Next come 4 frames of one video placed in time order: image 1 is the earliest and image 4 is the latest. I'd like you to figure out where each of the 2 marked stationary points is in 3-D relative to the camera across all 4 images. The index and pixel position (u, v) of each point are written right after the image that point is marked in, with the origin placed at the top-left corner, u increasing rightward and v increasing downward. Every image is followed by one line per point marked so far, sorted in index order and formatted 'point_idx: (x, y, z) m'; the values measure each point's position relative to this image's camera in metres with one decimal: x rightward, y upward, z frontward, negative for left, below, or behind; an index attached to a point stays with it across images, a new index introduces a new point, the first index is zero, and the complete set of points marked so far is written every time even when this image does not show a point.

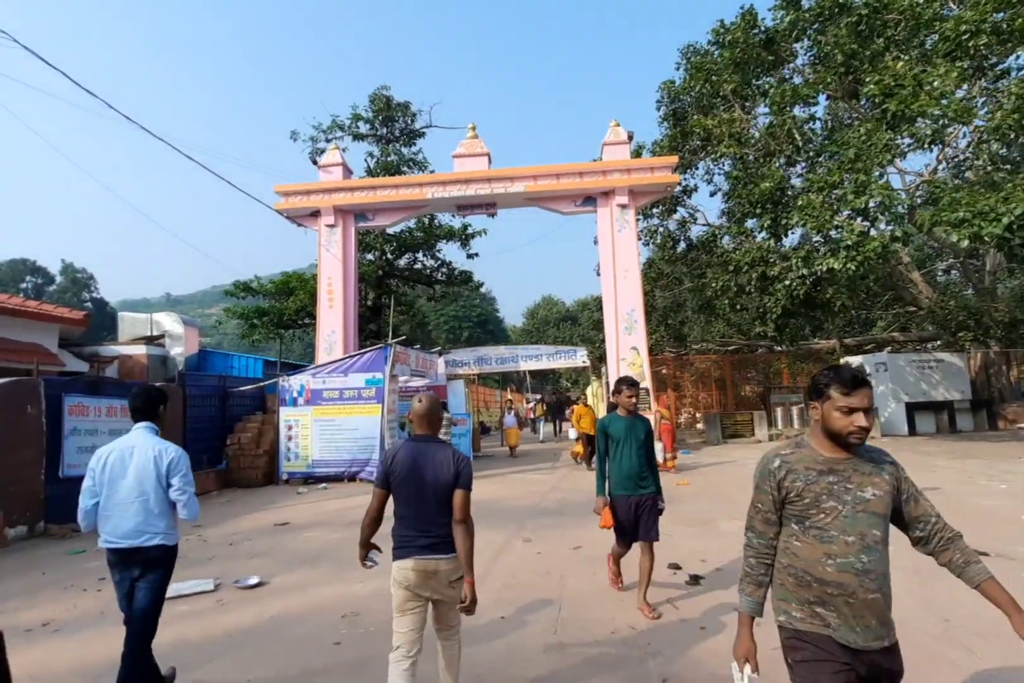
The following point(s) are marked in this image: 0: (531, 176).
0: (+0.5, +4.5, +16.2) m
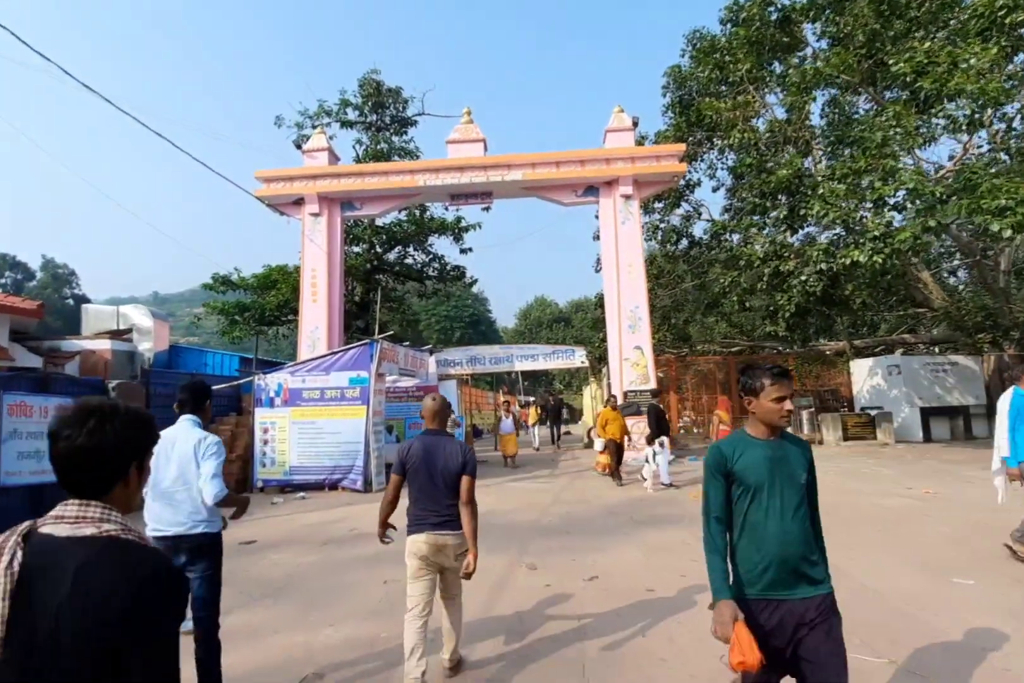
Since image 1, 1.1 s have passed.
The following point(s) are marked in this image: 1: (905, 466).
0: (+0.4, +4.5, +15.2) m
1: (+8.3, -2.6, +12.7) m
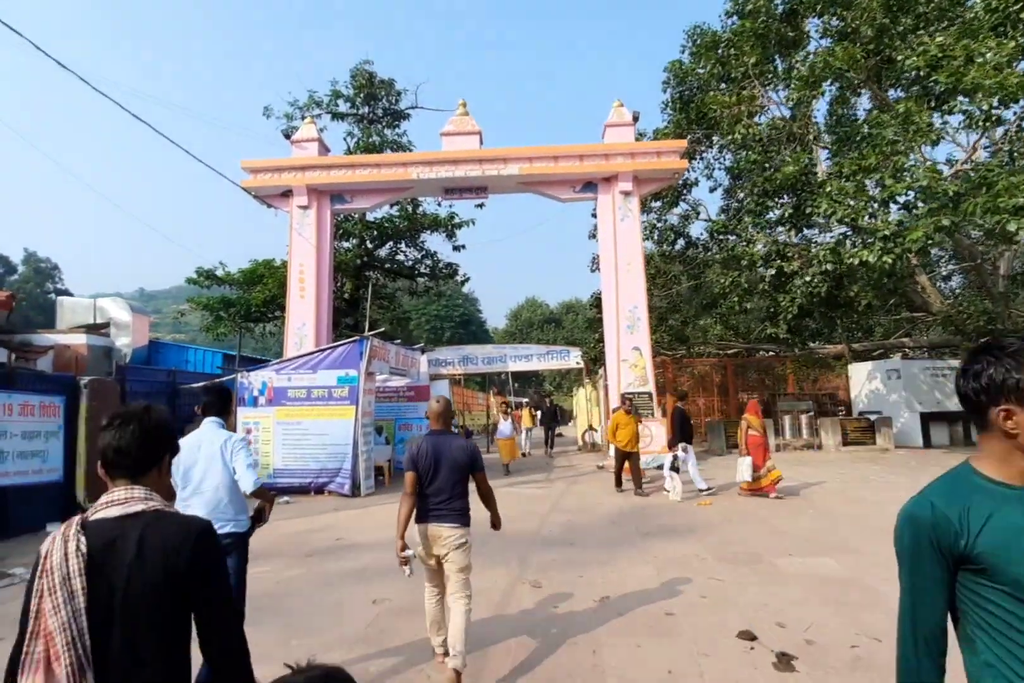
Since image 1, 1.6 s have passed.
0: (+0.3, +4.5, +14.8) m
1: (+8.2, -2.7, +12.4) m
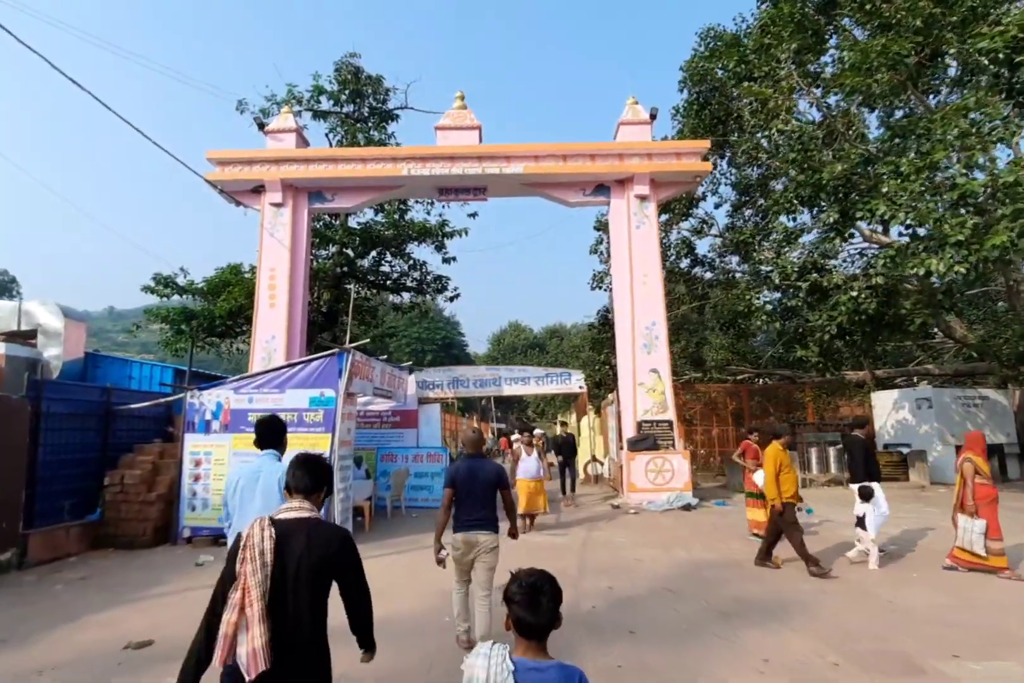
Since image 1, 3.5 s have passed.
0: (+0.4, +4.1, +13.2) m
1: (+8.3, -3.1, +10.8) m
